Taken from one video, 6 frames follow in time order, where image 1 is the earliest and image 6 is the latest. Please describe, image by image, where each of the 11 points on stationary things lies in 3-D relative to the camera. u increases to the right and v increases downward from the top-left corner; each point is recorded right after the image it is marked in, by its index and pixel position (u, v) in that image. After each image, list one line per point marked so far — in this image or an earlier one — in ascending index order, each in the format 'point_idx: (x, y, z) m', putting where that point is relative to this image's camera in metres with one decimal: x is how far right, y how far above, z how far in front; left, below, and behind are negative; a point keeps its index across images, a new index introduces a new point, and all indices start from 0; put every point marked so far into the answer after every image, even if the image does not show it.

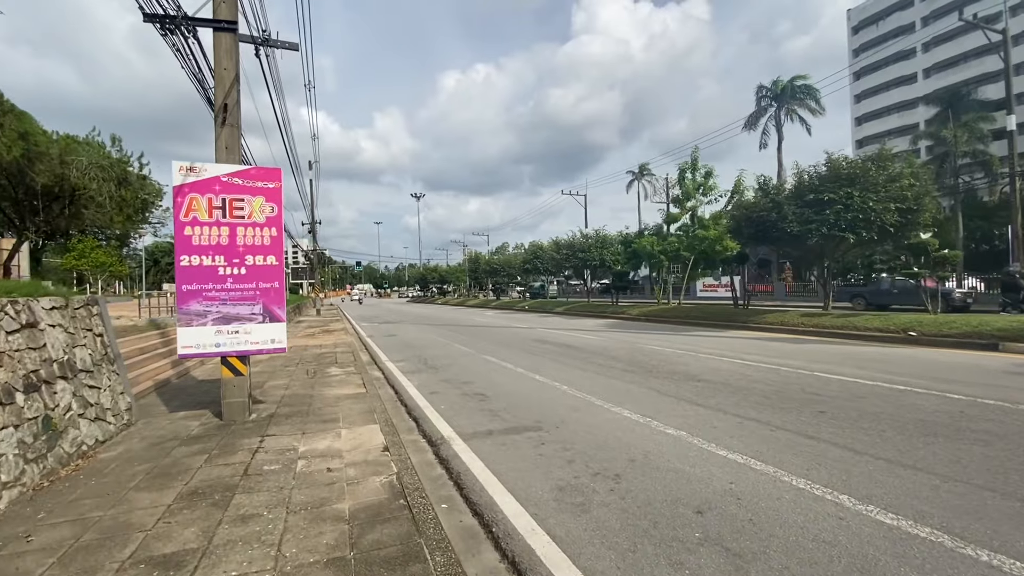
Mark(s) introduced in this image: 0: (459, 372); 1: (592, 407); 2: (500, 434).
0: (-1.2, -2.0, +11.4) m
1: (+1.3, -1.9, +7.6) m
2: (-0.2, -2.0, +6.6) m
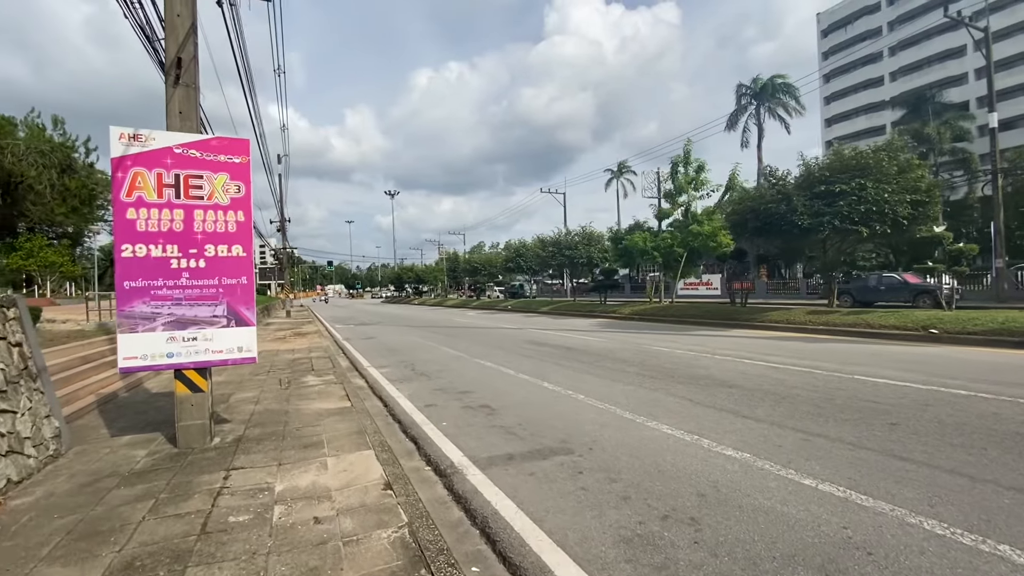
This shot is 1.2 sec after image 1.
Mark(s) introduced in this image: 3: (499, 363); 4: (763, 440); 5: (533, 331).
0: (-1.2, -1.9, +10.2) m
1: (+1.5, -1.8, +6.5) m
2: (+0.1, -1.9, +5.5) m
3: (-0.3, -1.8, +11.8) m
4: (+2.9, -1.7, +5.6) m
5: (+0.9, -1.7, +19.7) m
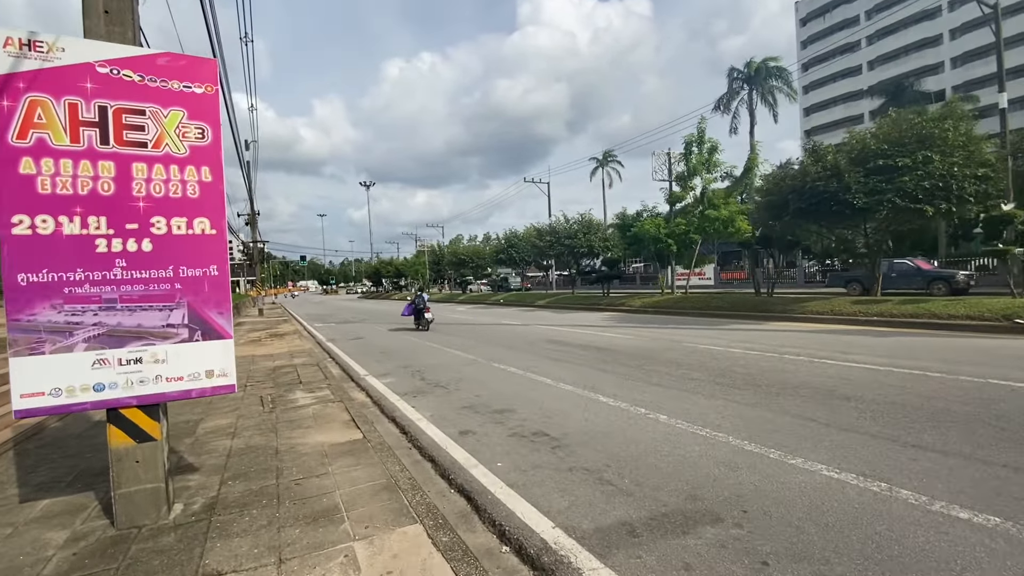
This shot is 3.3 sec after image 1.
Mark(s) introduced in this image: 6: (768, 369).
0: (-0.5, -1.8, +8.3) m
1: (+2.4, -1.7, +4.7) m
2: (+1.1, -1.8, +3.6) m
3: (+0.3, -1.6, +9.9) m
4: (+3.8, -1.6, +3.9) m
5: (+1.1, -1.4, +17.9) m
6: (+4.4, -1.4, +8.4) m
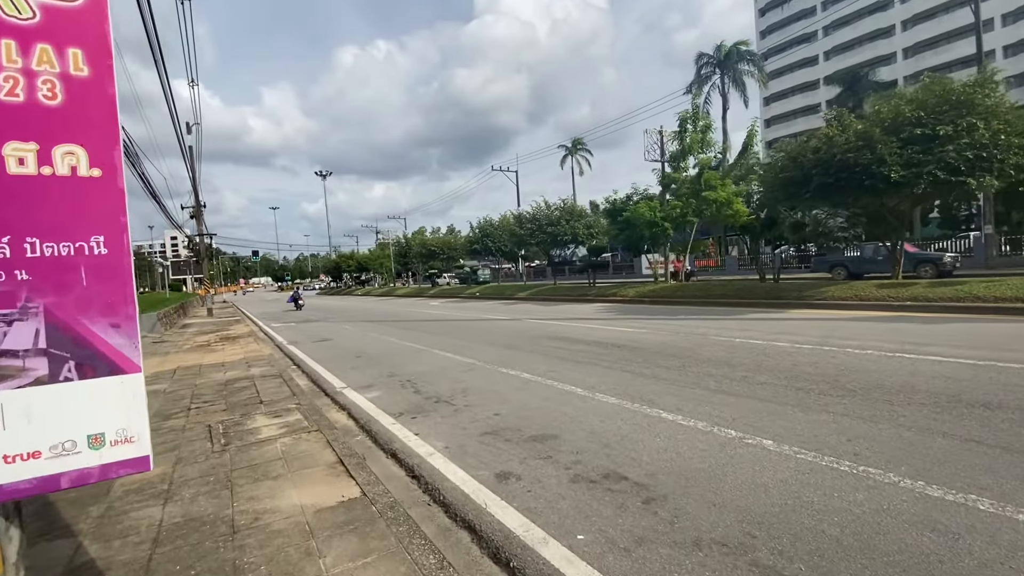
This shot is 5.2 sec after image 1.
0: (-0.1, -1.6, +6.5) m
1: (+3.0, -1.5, +3.2) m
2: (+1.8, -1.7, +2.0) m
3: (+0.6, -1.5, +8.2) m
4: (+4.5, -1.4, +2.5) m
5: (+0.7, -1.1, +16.2) m
6: (+4.8, -1.1, +7.0) m
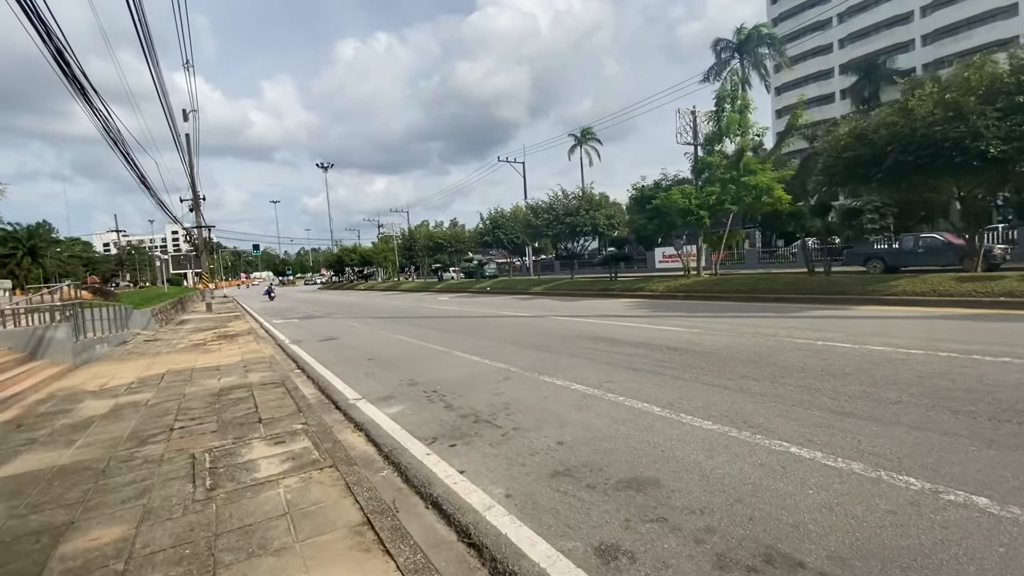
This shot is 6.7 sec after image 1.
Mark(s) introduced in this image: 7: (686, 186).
0: (+0.6, -1.6, +5.1) m
1: (+3.7, -1.5, +1.8) m
2: (+2.5, -1.7, +0.6) m
3: (+1.3, -1.4, +6.8) m
4: (+5.2, -1.4, +1.1) m
5: (+1.4, -0.9, +14.8) m
6: (+5.5, -1.1, +5.6) m
7: (+6.5, +3.8, +18.5) m
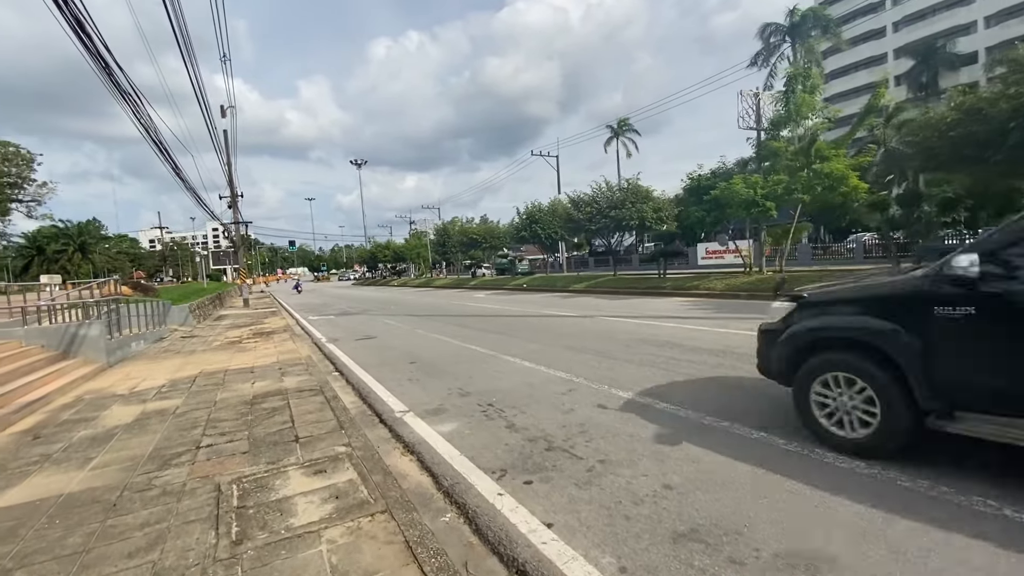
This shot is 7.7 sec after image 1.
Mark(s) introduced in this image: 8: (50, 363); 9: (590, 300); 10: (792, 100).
0: (+1.4, -1.6, +4.0) m
1: (+4.3, -1.5, +0.5) m
2: (+3.0, -1.7, -0.6) m
3: (+2.1, -1.4, +5.6) m
4: (+5.7, -1.5, -0.3) m
5: (+2.8, -0.9, +13.6) m
6: (+6.3, -1.1, +4.2) m
7: (+8.1, +3.9, +17.0) m
8: (-9.4, -1.5, +9.9) m
9: (+3.0, -0.5, +19.0) m
10: (+8.9, +6.0, +15.7) m
